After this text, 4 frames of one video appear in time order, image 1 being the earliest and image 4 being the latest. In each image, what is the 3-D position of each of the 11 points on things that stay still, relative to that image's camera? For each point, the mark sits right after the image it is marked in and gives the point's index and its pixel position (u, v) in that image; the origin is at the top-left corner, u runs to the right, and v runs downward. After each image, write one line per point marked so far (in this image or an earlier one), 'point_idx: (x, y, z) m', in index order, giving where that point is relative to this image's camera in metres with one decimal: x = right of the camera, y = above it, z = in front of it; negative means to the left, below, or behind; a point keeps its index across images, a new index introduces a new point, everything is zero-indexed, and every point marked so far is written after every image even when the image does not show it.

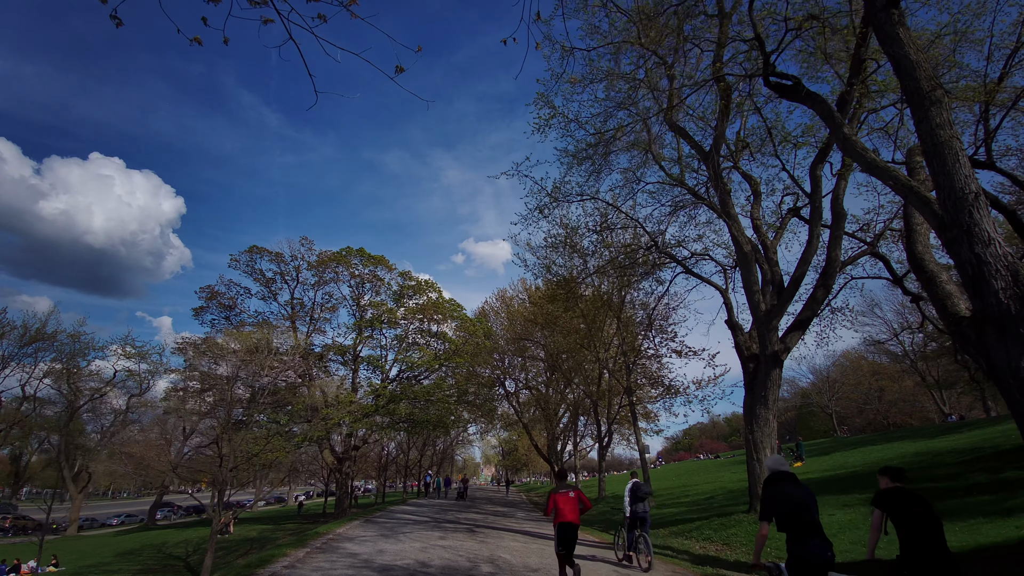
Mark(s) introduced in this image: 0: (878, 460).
0: (+15.1, -7.1, +19.9) m
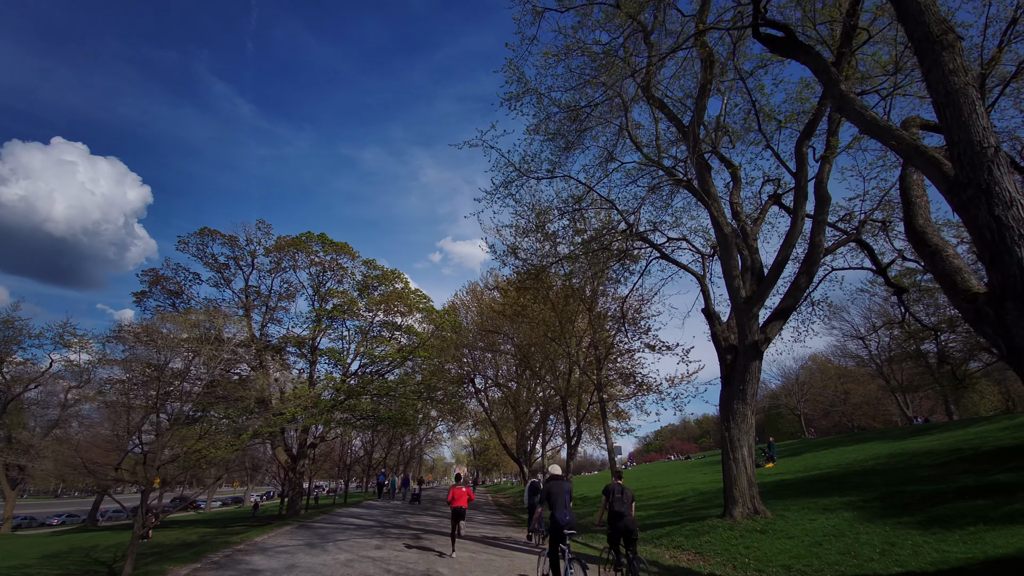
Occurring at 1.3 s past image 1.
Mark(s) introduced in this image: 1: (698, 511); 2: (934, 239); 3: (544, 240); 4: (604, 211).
0: (+13.5, -6.9, +19.3) m
1: (+5.1, -6.1, +13.1) m
2: (+6.6, +0.8, +7.6) m
3: (+1.1, +1.7, +16.7) m
4: (+3.0, +2.5, +15.8) m
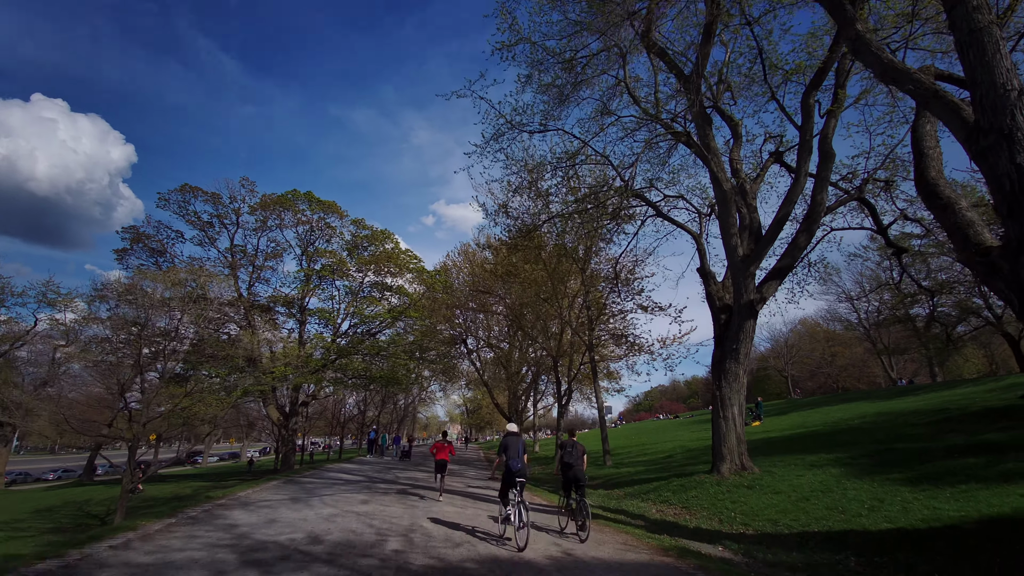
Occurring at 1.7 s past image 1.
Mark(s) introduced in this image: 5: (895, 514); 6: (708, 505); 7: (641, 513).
0: (+13.1, -5.3, +19.5) m
1: (+4.7, -4.9, +13.2) m
2: (+6.4, +1.5, +7.2) m
3: (+0.8, +3.1, +16.2) m
4: (+2.7, +3.9, +15.1) m
5: (+5.6, -3.3, +7.0) m
6: (+3.6, -4.0, +8.8) m
7: (+2.5, -4.4, +9.4) m
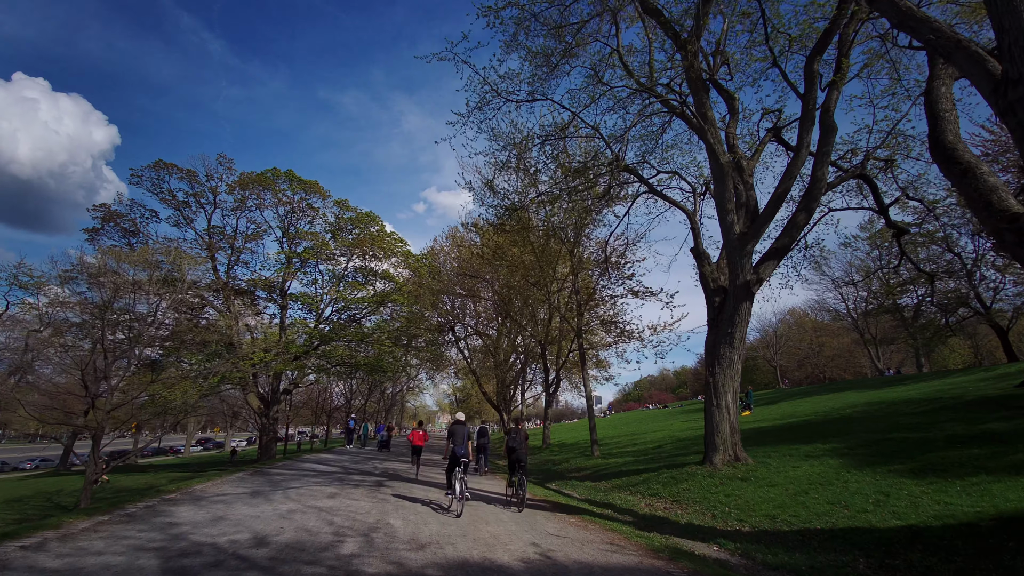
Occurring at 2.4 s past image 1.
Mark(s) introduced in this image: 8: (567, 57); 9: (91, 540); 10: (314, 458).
0: (+12.6, -4.8, +19.1) m
1: (+4.3, -4.4, +12.7) m
2: (+6.1, +1.8, +6.5) m
3: (+0.4, +3.7, +15.4) m
4: (+2.3, +4.4, +14.4) m
5: (+5.3, -3.0, +6.5) m
6: (+3.2, -3.6, +8.2) m
7: (+2.1, -4.0, +8.8) m
8: (+1.6, +6.5, +13.6) m
9: (-4.7, -2.8, +5.4) m
10: (-6.3, -5.5, +15.5) m
